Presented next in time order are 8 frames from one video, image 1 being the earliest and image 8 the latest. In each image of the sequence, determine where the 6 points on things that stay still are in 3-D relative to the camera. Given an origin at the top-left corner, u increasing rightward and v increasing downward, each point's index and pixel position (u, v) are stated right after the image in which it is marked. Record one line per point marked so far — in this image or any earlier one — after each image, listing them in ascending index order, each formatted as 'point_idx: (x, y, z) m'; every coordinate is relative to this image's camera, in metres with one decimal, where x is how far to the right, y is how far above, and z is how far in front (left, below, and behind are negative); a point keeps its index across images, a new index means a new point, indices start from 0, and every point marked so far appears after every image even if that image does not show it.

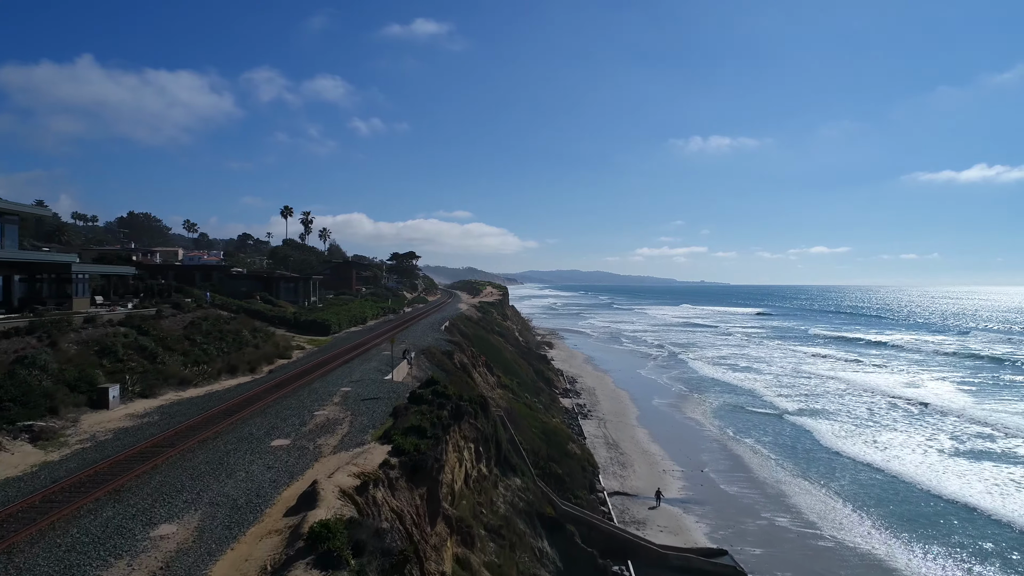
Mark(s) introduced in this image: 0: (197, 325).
0: (-10.5, -1.3, +17.7) m
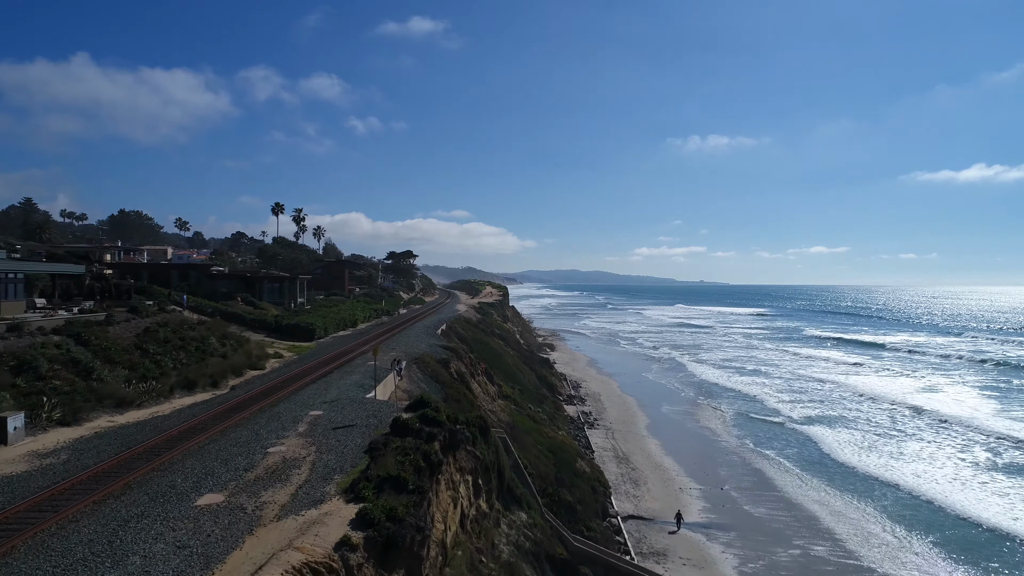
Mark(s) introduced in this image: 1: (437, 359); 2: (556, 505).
0: (-10.4, -1.3, +15.5) m
1: (-2.7, -2.6, +19.7) m
2: (+1.3, -6.3, +15.5) m
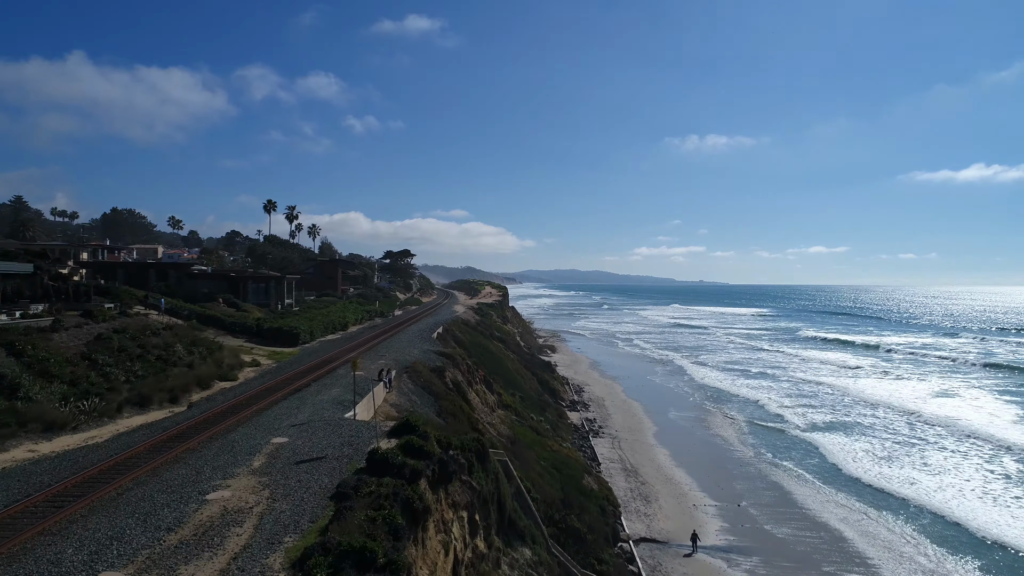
0: (-10.4, -1.3, +13.7) m
1: (-2.7, -2.6, +18.0) m
2: (+1.3, -6.3, +13.7) m
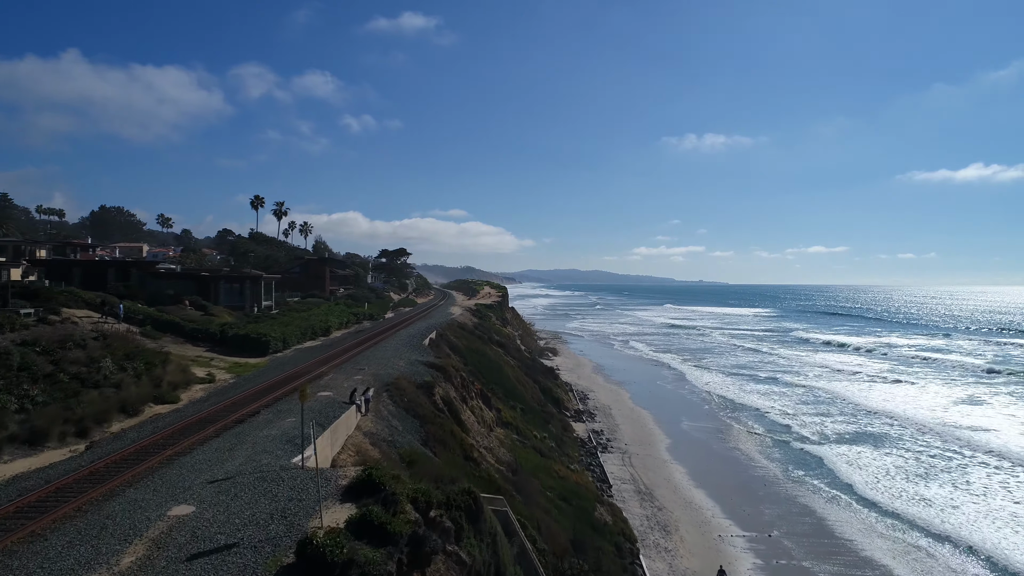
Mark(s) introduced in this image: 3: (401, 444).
0: (-10.4, -1.4, +11.0) m
1: (-2.7, -2.7, +15.3) m
2: (+1.4, -6.4, +11.1) m
3: (-2.5, -3.4, +11.8) m
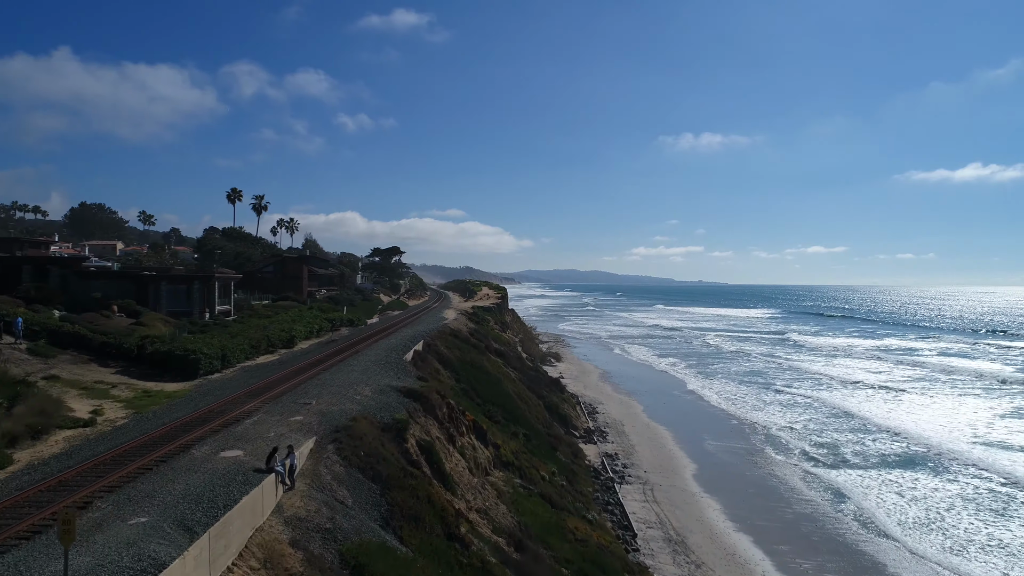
0: (-10.3, -1.4, +6.9) m
1: (-2.6, -2.7, +11.1) m
2: (+1.4, -6.4, +6.9) m
3: (-2.4, -3.5, +7.7) m
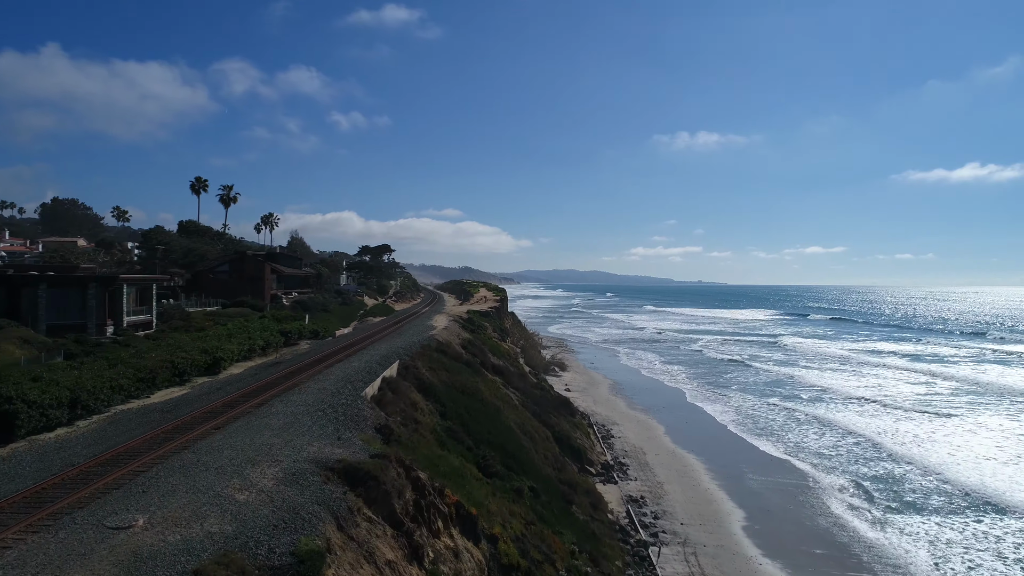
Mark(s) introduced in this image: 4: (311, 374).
0: (-10.2, -1.6, +1.6) m
1: (-2.5, -2.9, +5.8) m
2: (+1.6, -6.6, +1.7) m
3: (-2.3, -3.7, +2.4) m
4: (-5.7, -2.4, +14.8) m
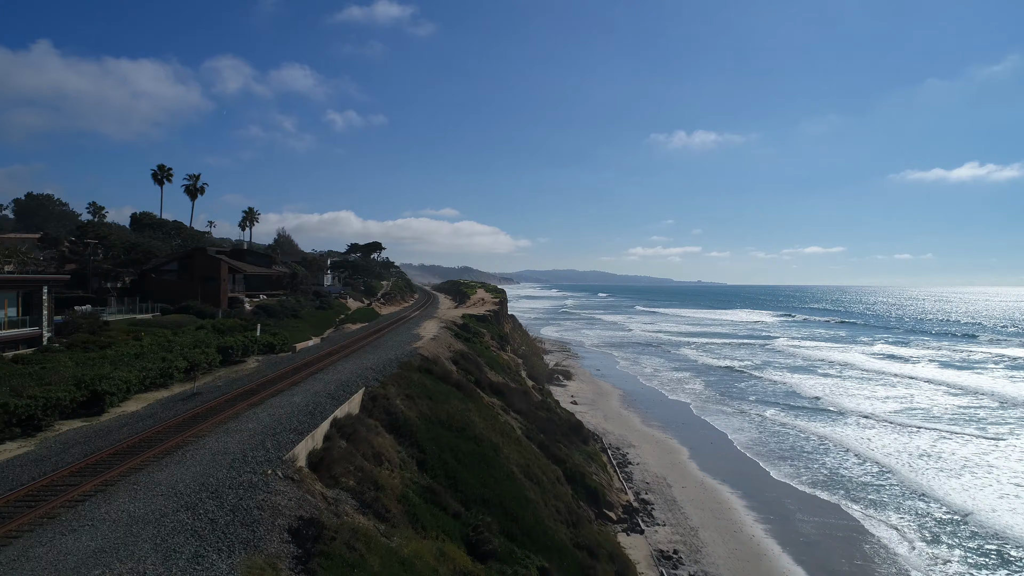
0: (-10.1, -1.7, -2.8) m
1: (-2.4, -3.0, +1.5) m
2: (+1.7, -6.7, -2.7) m
3: (-2.2, -3.7, -2.0) m
4: (-5.6, -2.5, +10.4) m
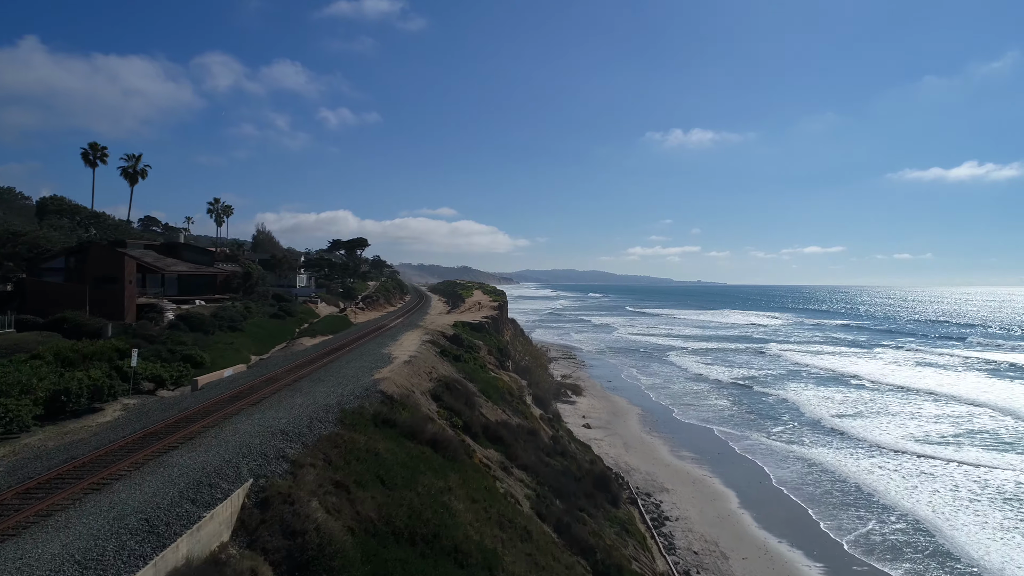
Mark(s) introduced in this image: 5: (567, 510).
0: (-9.9, -1.8, -8.9) m
1: (-2.3, -3.1, -4.6) m
2: (+1.8, -6.8, -8.8) m
3: (-2.0, -3.9, -8.0) m
4: (-5.5, -2.7, +4.4) m
5: (+1.4, -5.7, +13.9) m
